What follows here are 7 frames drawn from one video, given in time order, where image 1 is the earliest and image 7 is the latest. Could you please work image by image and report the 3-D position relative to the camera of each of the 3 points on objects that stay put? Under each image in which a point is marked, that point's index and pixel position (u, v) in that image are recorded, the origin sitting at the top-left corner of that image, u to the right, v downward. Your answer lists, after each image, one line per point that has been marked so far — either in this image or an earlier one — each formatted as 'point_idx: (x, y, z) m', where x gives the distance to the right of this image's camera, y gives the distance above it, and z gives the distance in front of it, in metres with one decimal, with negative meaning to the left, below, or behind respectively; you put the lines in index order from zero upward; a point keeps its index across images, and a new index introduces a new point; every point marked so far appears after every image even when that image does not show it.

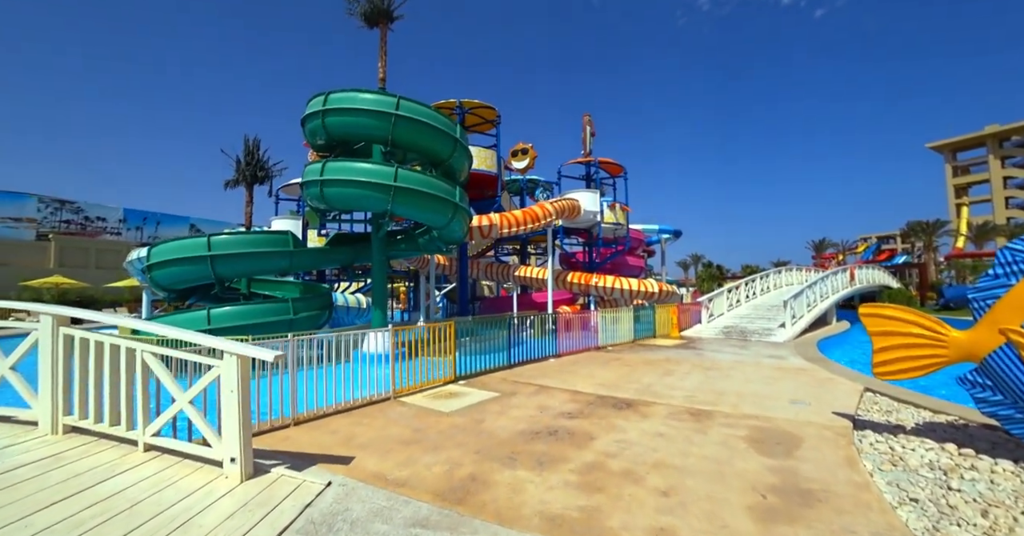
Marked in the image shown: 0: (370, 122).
0: (-3.9, +3.9, +12.2) m
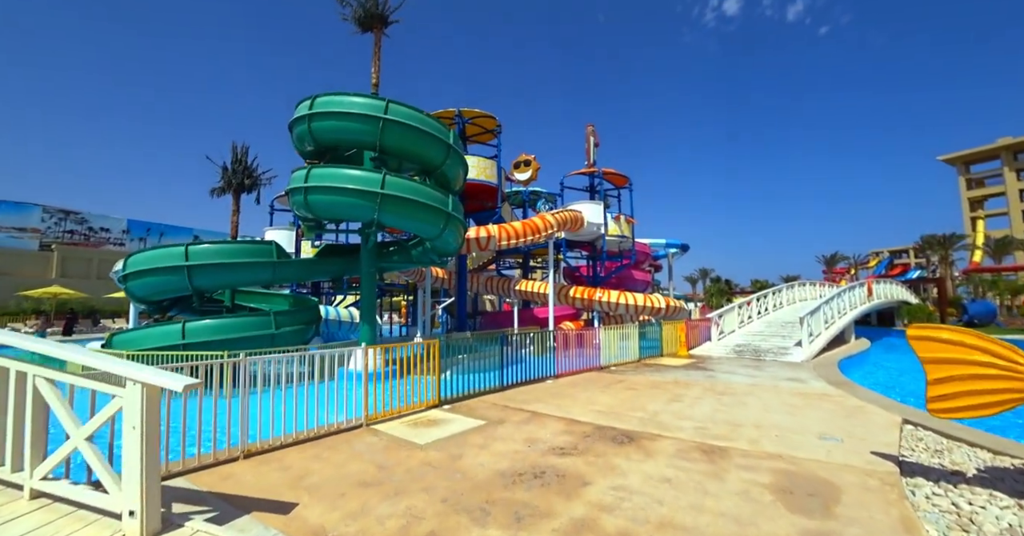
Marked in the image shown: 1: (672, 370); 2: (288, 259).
0: (-4.0, +3.6, +11.6) m
1: (+4.2, -2.7, +11.9) m
2: (-6.5, +0.2, +12.9) m
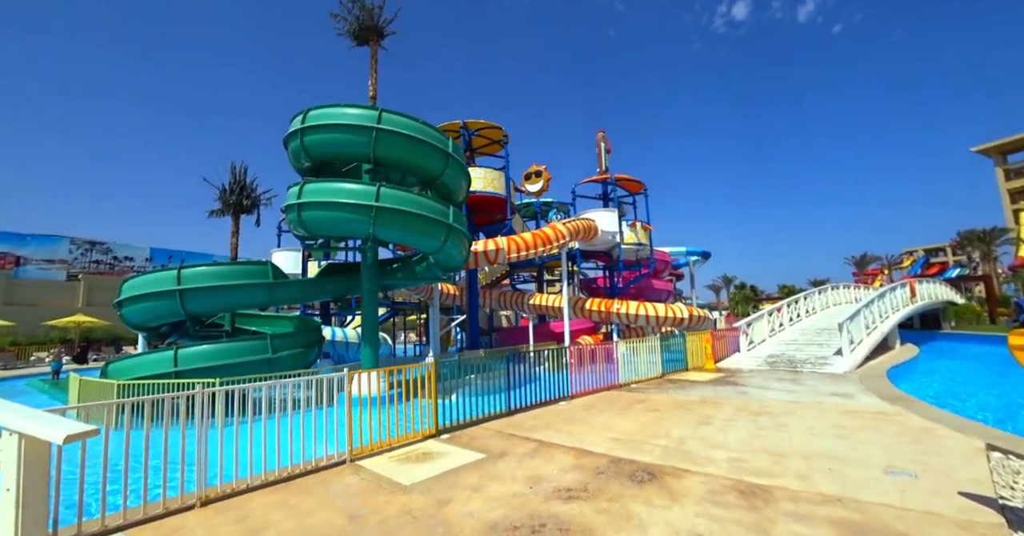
0: (-4.0, +3.2, +11.1) m
1: (+4.5, -2.8, +10.8) m
2: (-6.3, -0.3, +12.4) m
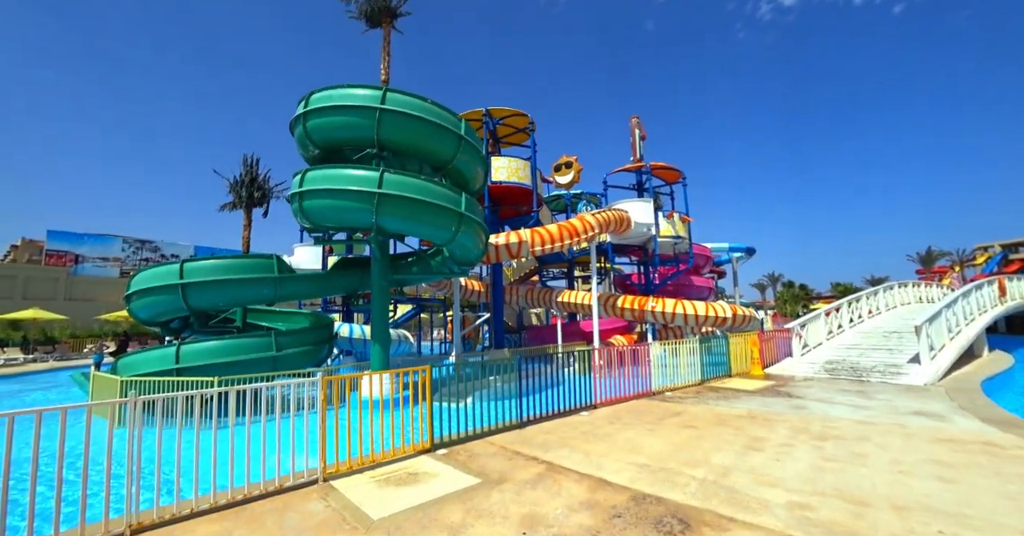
0: (-3.6, +3.3, +10.3) m
1: (+4.8, -2.7, +9.3) m
2: (-5.8, -0.2, +11.8) m
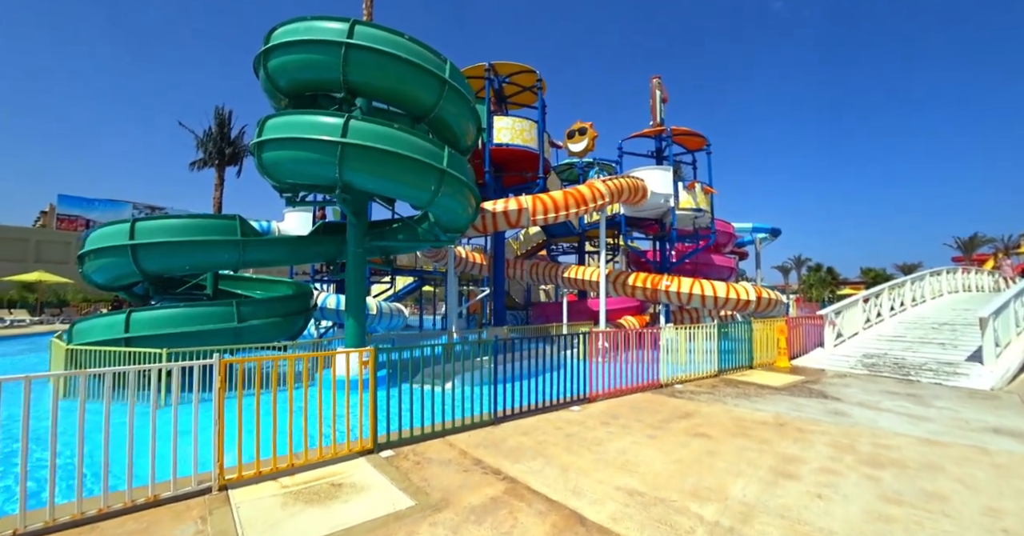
0: (-3.8, +4.1, +8.8) m
1: (+4.5, -2.2, +7.9) m
2: (-6.0, +0.7, +10.5) m
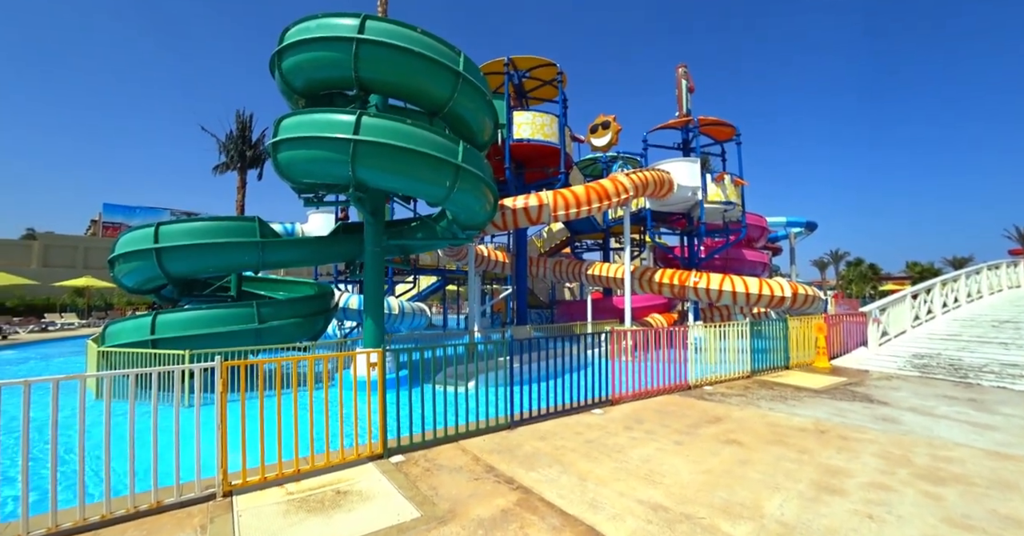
0: (-3.5, +4.1, +8.7) m
1: (+4.8, -2.1, +7.3) m
2: (-5.5, +0.7, +10.6) m
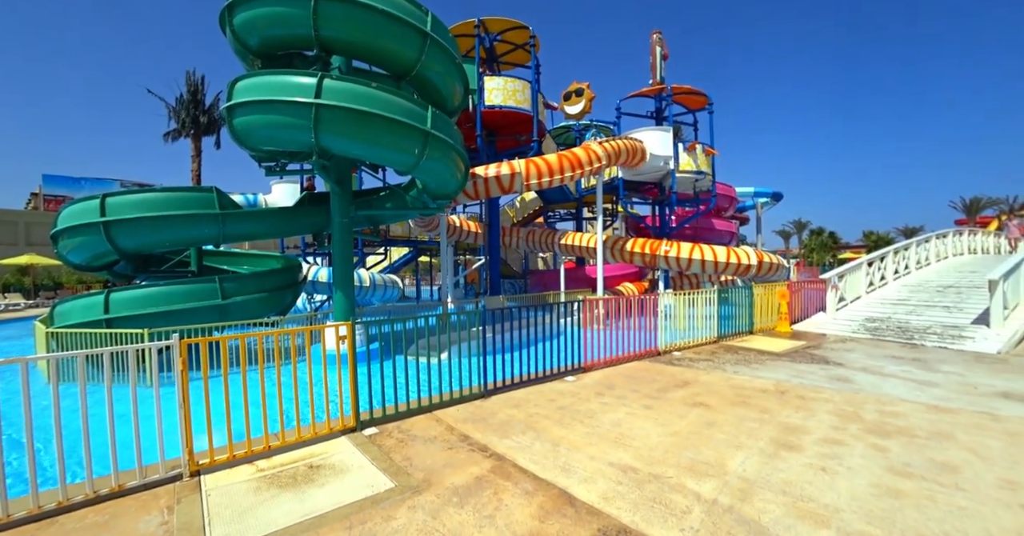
0: (-4.0, +4.6, +8.1) m
1: (+4.3, -1.6, +7.6) m
2: (-6.1, +1.3, +10.1) m
